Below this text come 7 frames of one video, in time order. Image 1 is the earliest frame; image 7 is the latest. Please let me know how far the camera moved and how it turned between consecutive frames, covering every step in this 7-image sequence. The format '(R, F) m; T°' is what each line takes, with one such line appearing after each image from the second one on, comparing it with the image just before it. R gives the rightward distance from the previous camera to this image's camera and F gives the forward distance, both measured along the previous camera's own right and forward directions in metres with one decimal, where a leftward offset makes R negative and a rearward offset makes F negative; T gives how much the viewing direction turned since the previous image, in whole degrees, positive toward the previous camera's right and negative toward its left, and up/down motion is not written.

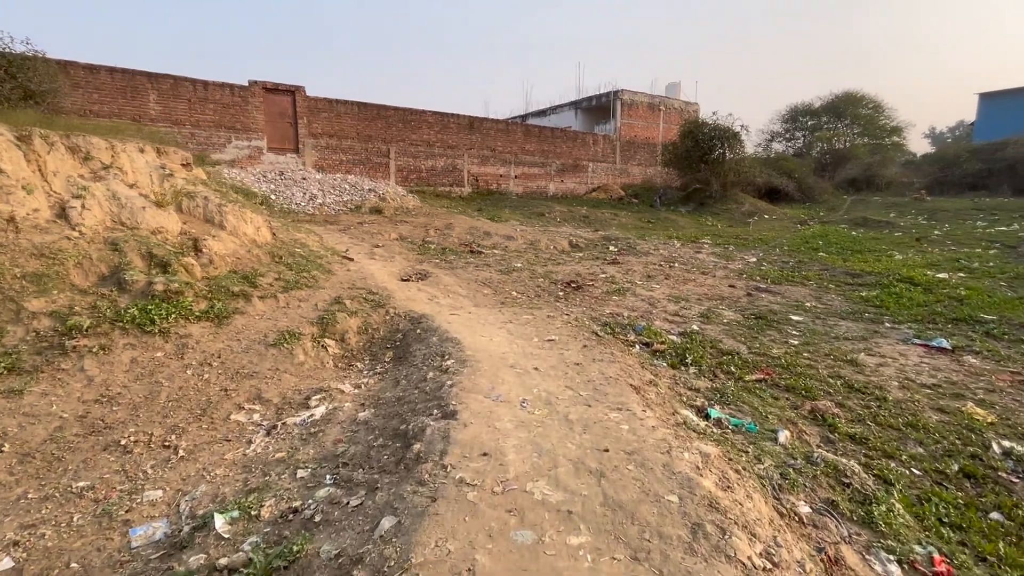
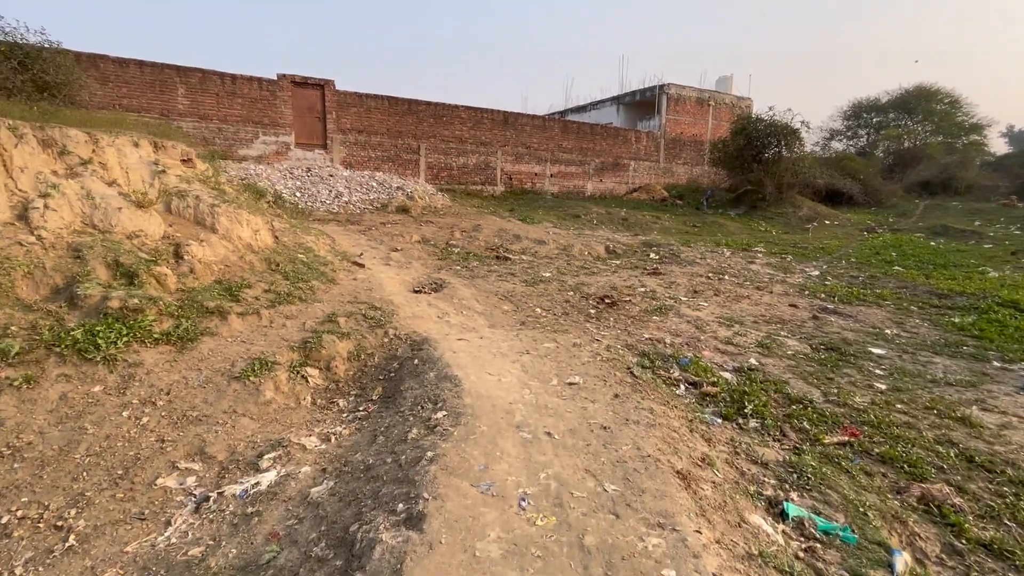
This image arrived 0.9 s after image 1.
(+0.1, +0.8) m; -4°
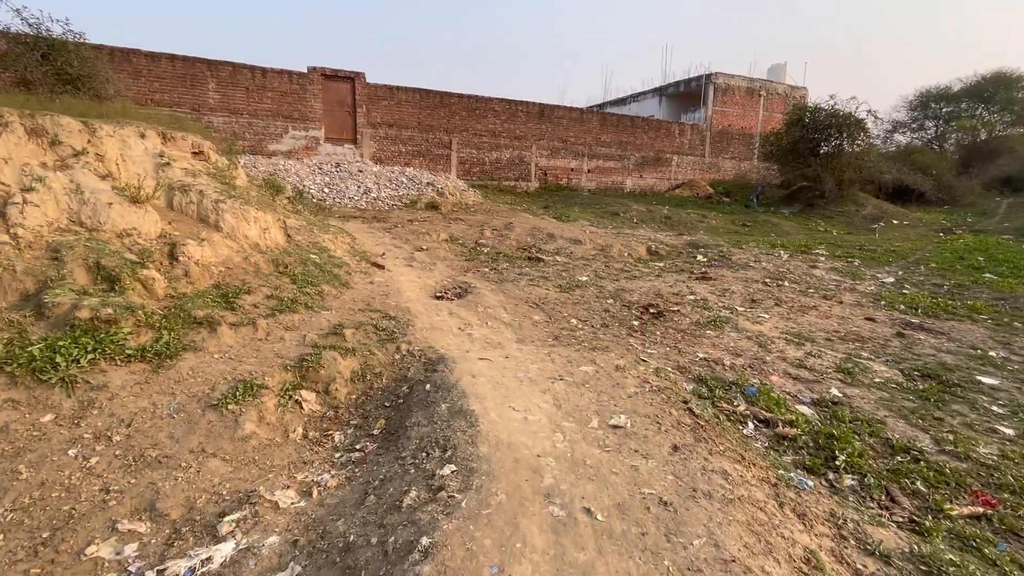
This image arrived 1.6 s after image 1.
(0.0, +0.6) m; -4°
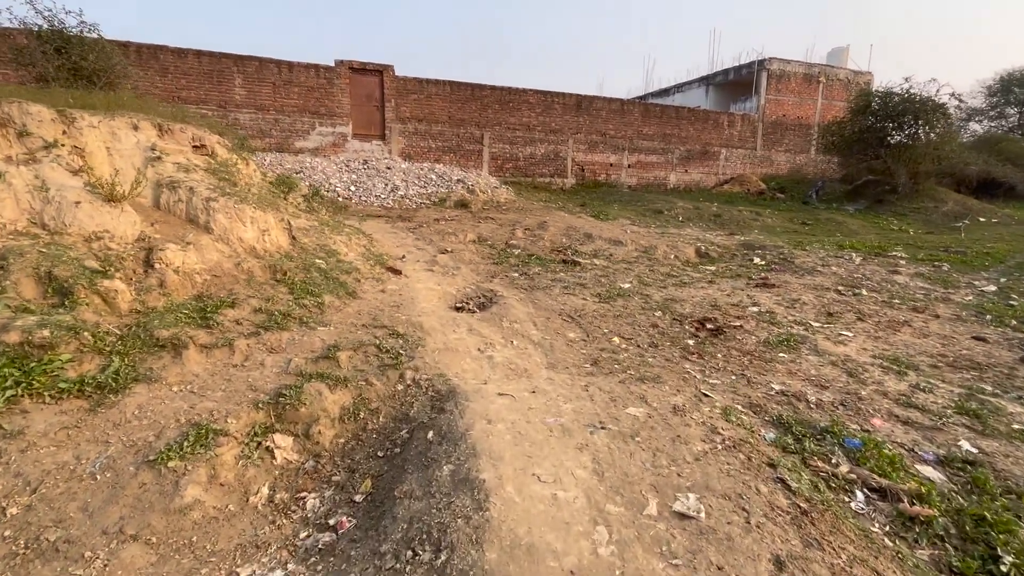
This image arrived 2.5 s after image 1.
(0.0, +0.7) m; -4°
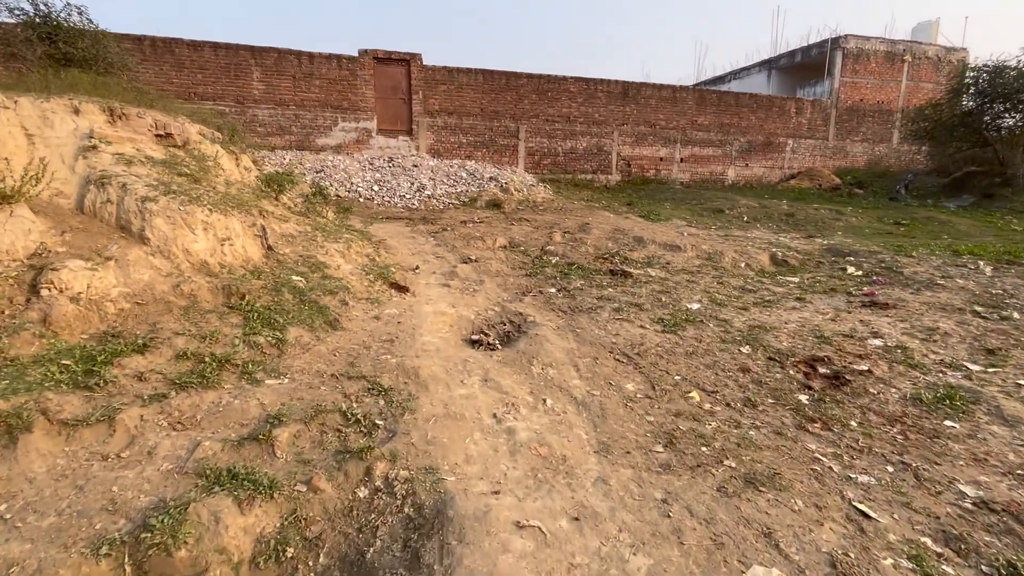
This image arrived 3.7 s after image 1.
(0.0, +1.1) m; -5°
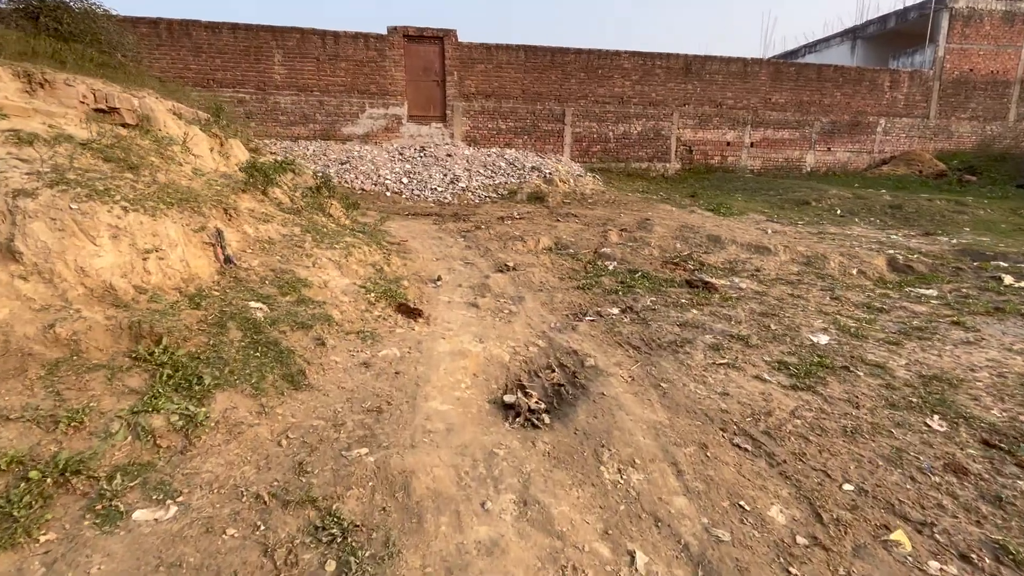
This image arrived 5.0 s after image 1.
(-0.1, +1.2) m; -5°
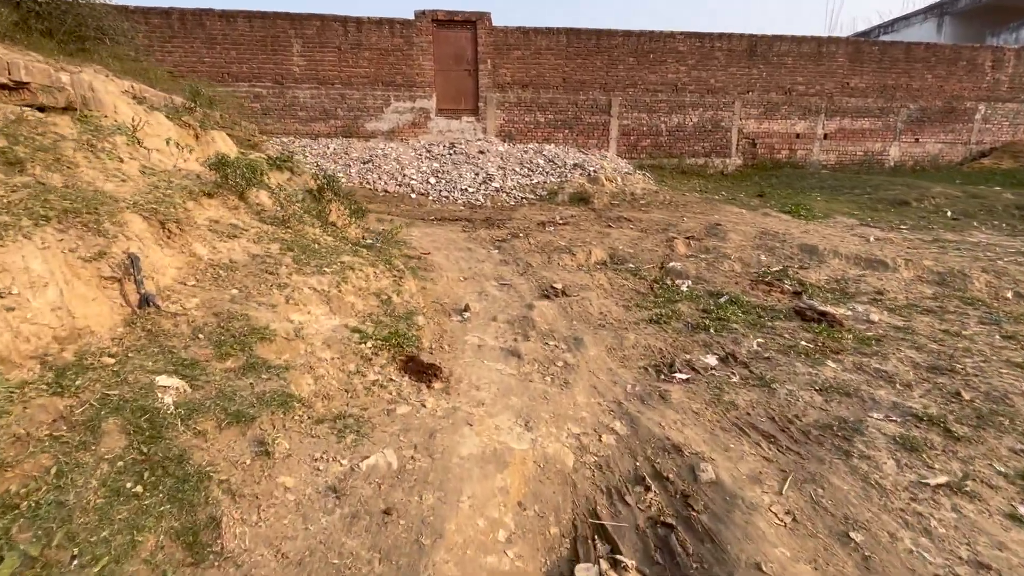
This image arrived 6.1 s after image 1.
(-0.1, +1.0) m; -4°
